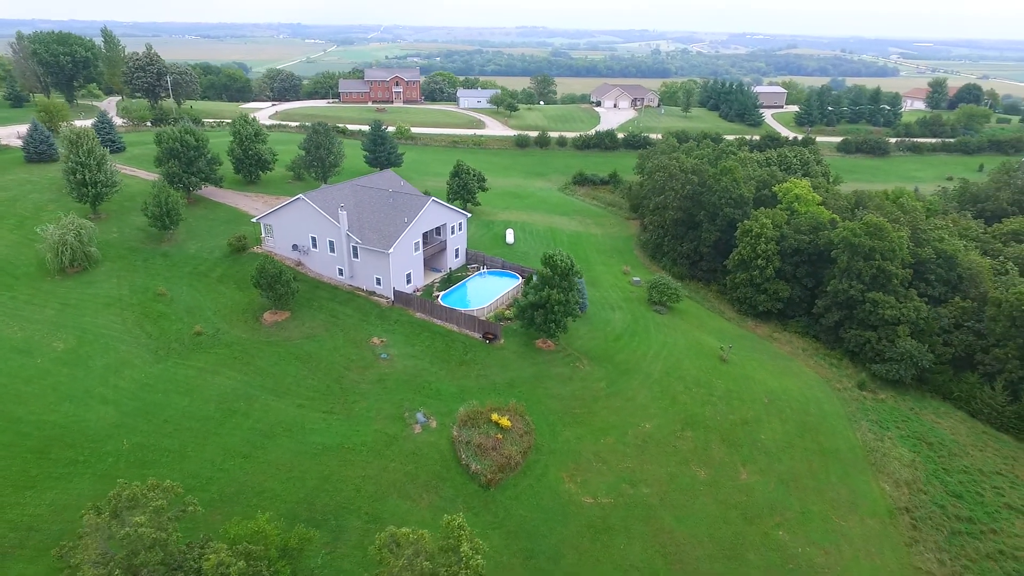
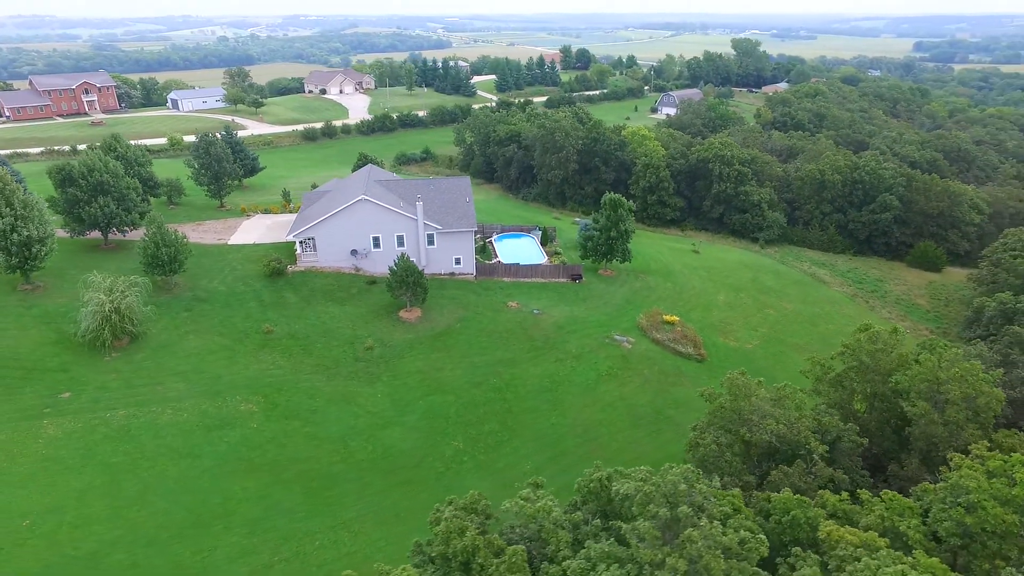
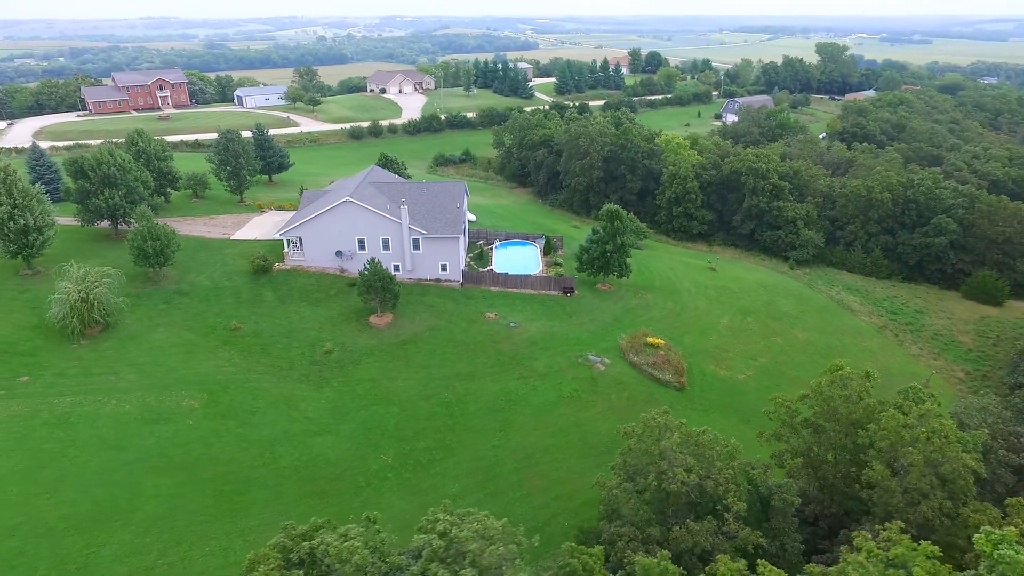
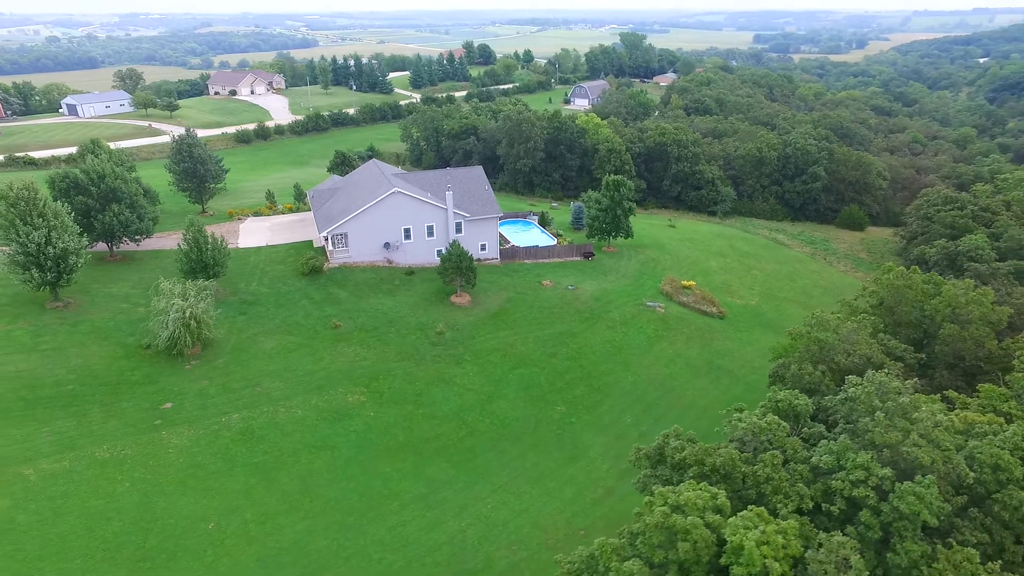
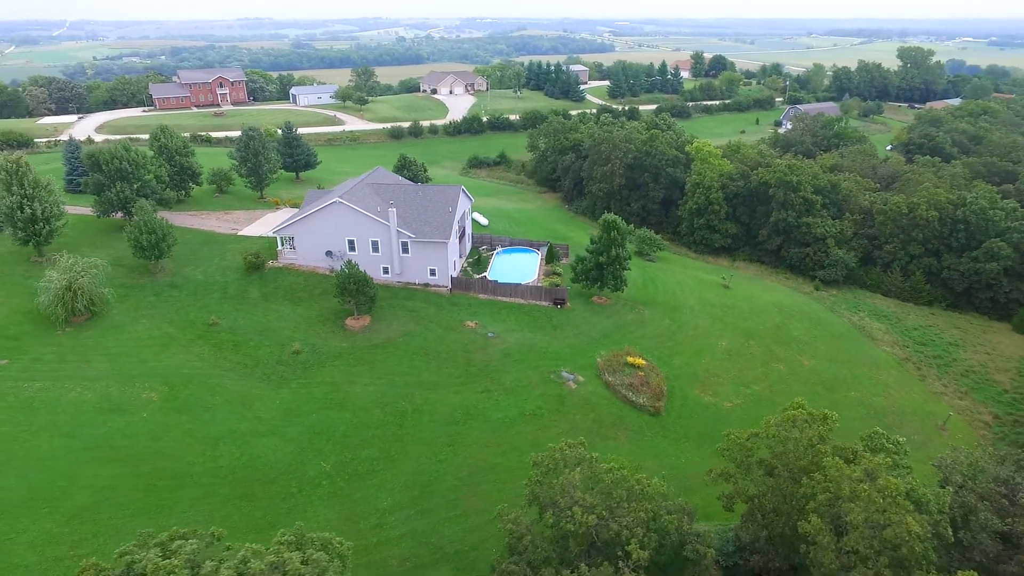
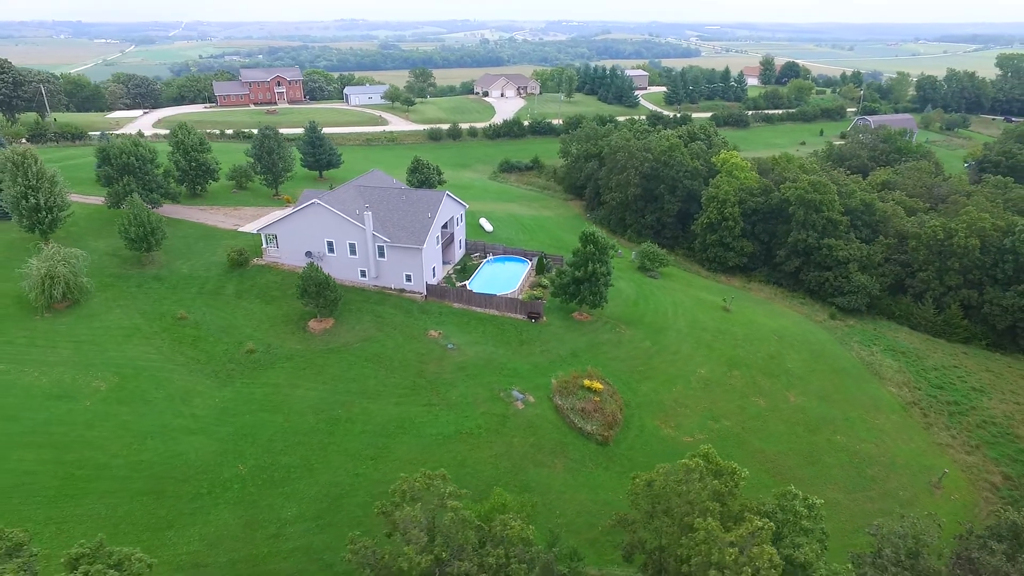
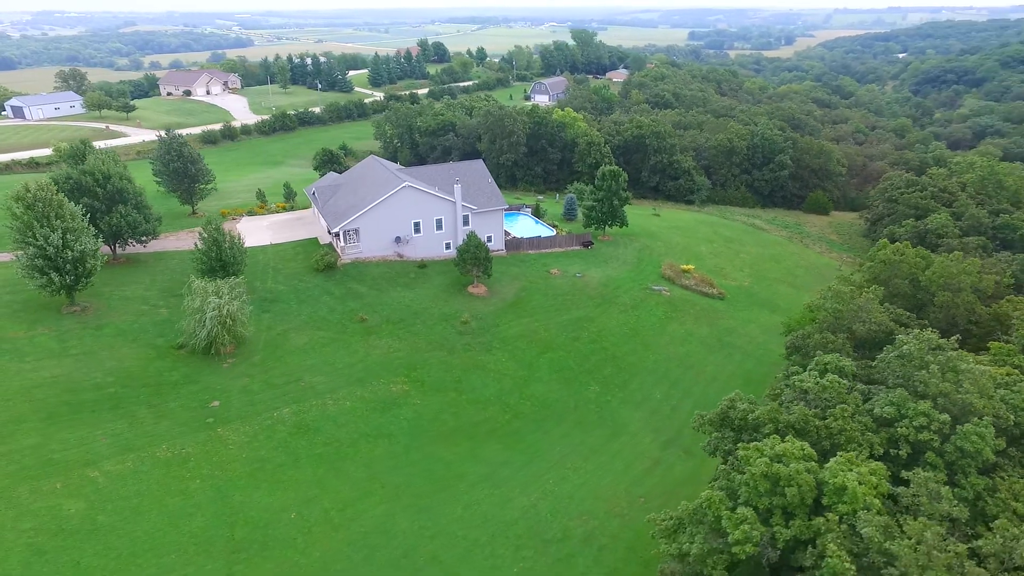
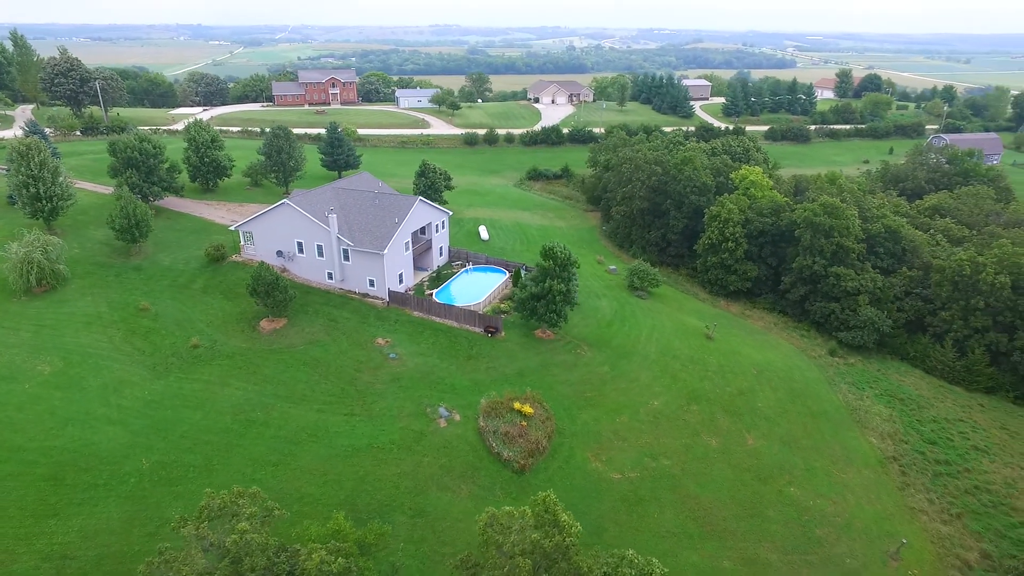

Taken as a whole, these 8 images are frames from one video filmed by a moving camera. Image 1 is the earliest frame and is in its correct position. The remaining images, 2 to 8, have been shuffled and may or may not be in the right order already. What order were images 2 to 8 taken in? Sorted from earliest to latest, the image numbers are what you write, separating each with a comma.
8, 6, 5, 3, 2, 4, 7
